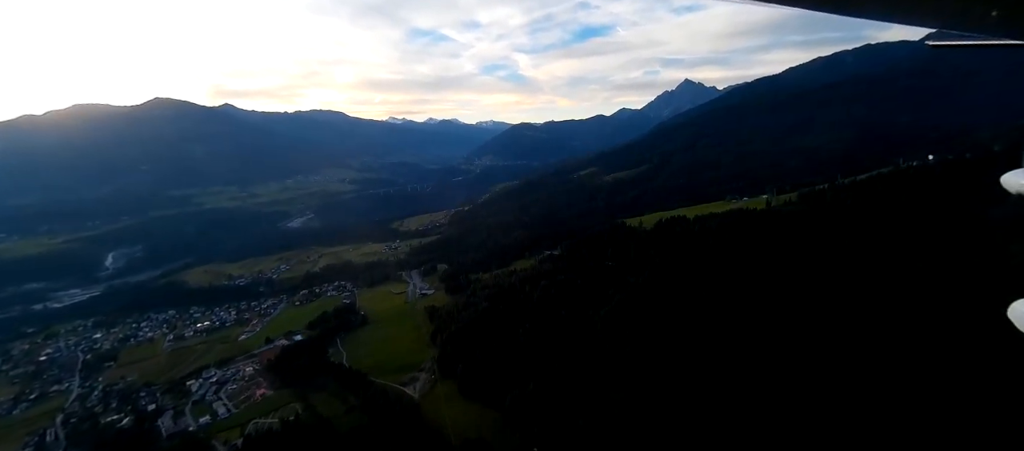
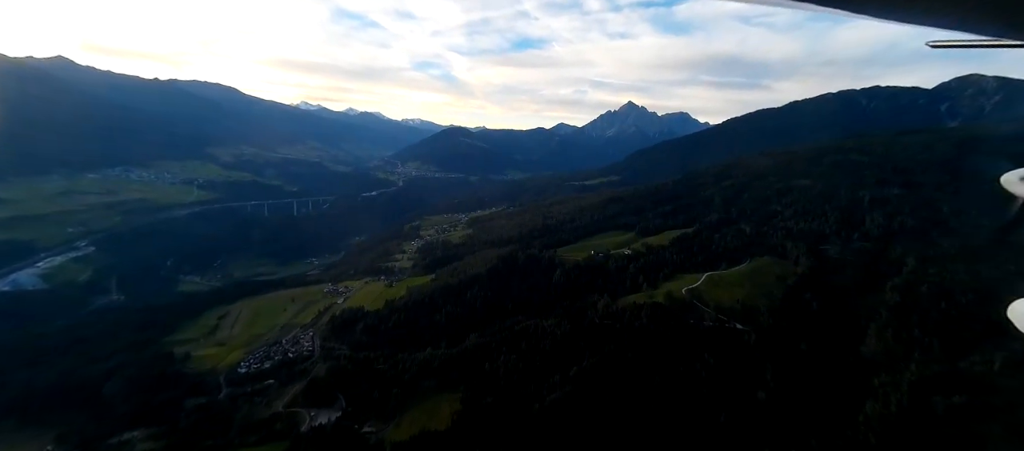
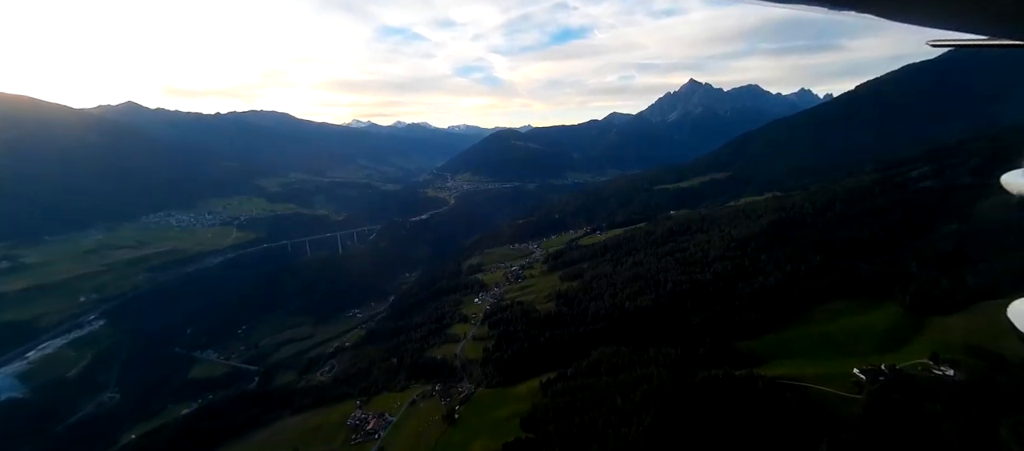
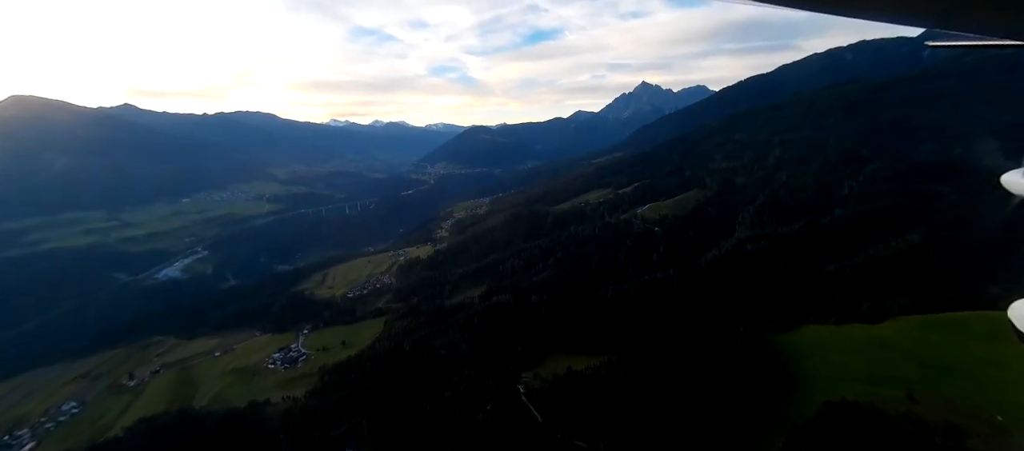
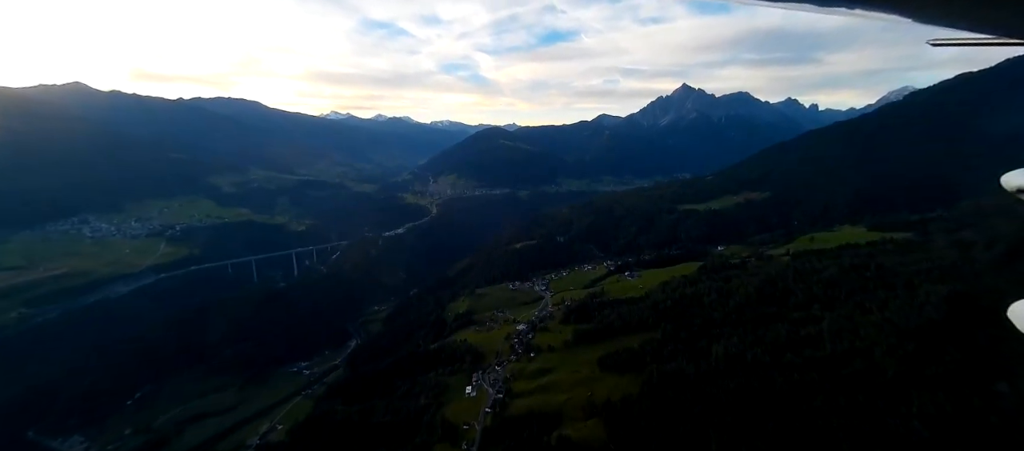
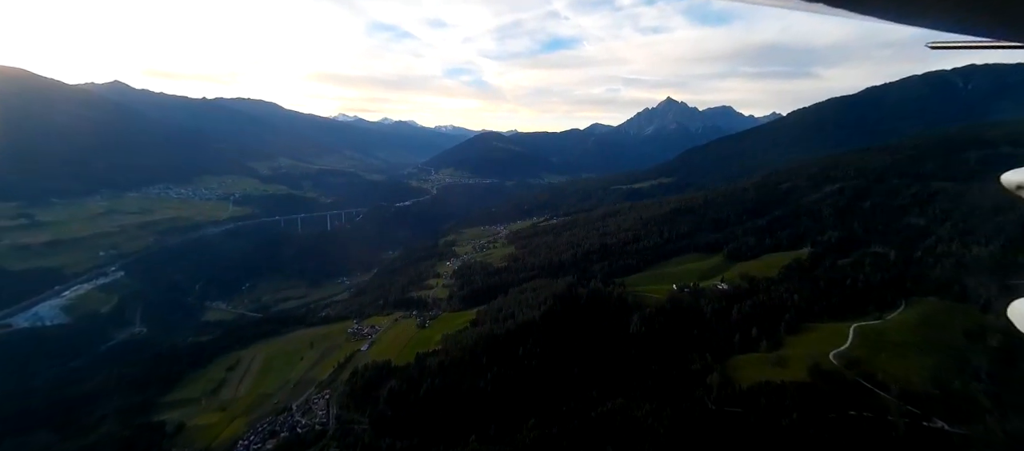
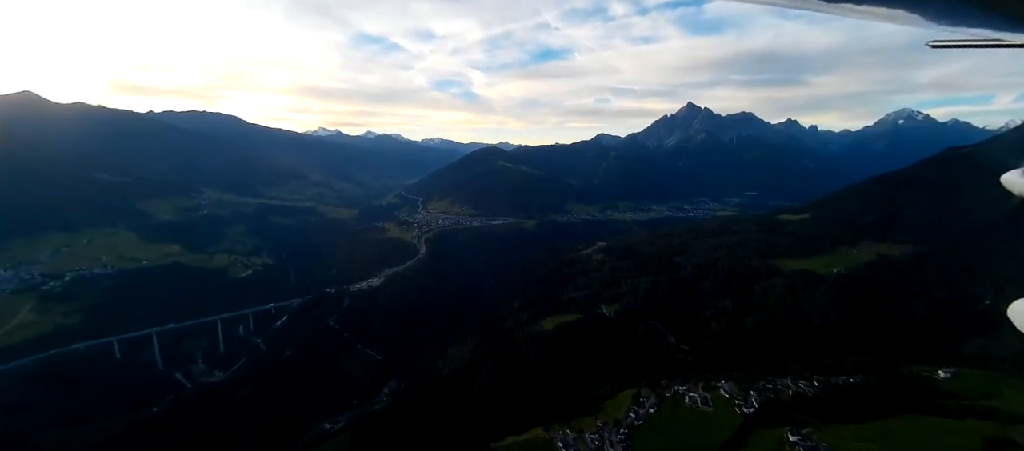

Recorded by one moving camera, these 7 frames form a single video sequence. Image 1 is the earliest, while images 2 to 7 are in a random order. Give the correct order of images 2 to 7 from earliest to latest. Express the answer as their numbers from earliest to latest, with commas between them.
4, 2, 6, 3, 5, 7
